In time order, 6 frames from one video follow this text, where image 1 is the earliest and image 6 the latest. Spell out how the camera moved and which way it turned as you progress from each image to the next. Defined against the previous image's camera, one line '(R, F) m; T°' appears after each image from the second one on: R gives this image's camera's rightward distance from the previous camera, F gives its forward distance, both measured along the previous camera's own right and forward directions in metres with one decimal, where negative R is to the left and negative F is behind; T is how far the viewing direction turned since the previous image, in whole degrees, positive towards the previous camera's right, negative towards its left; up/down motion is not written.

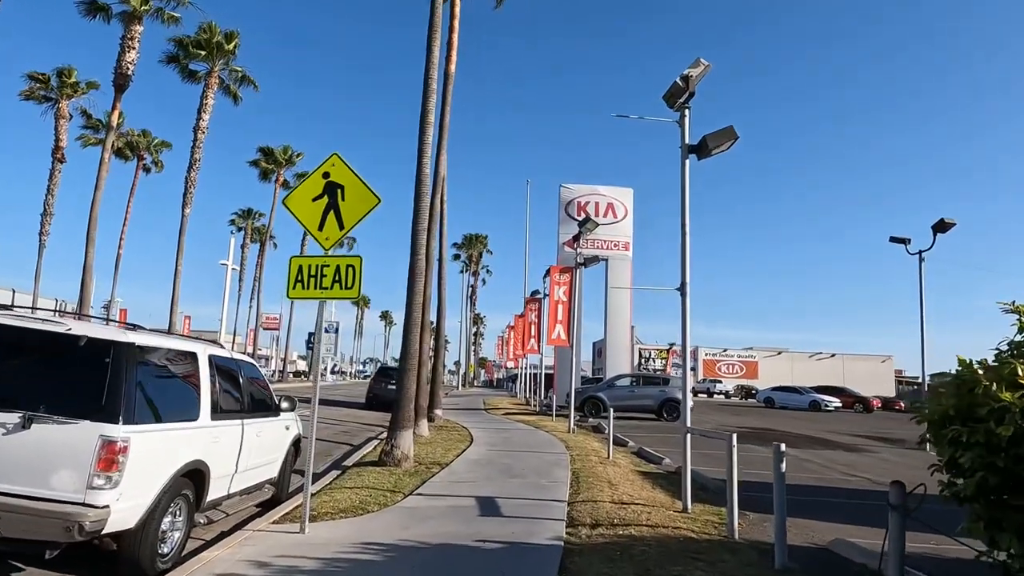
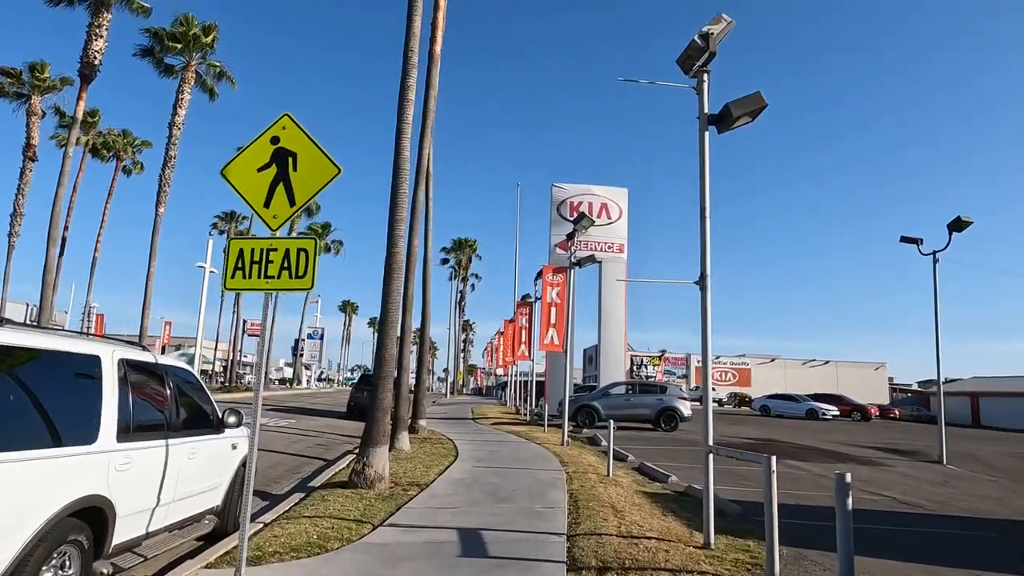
(0.0, +1.4) m; +1°
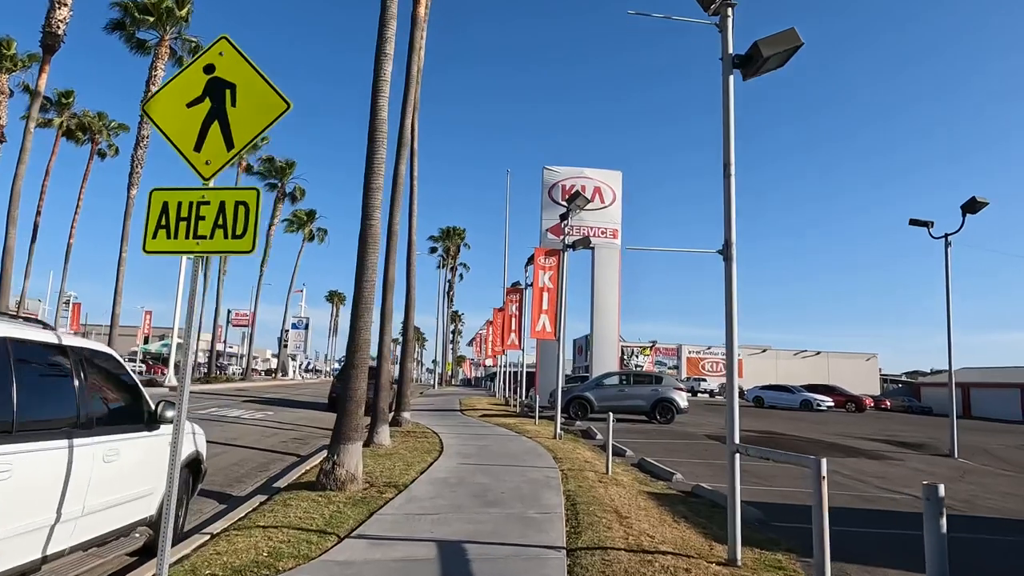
(0.0, +1.2) m; +1°
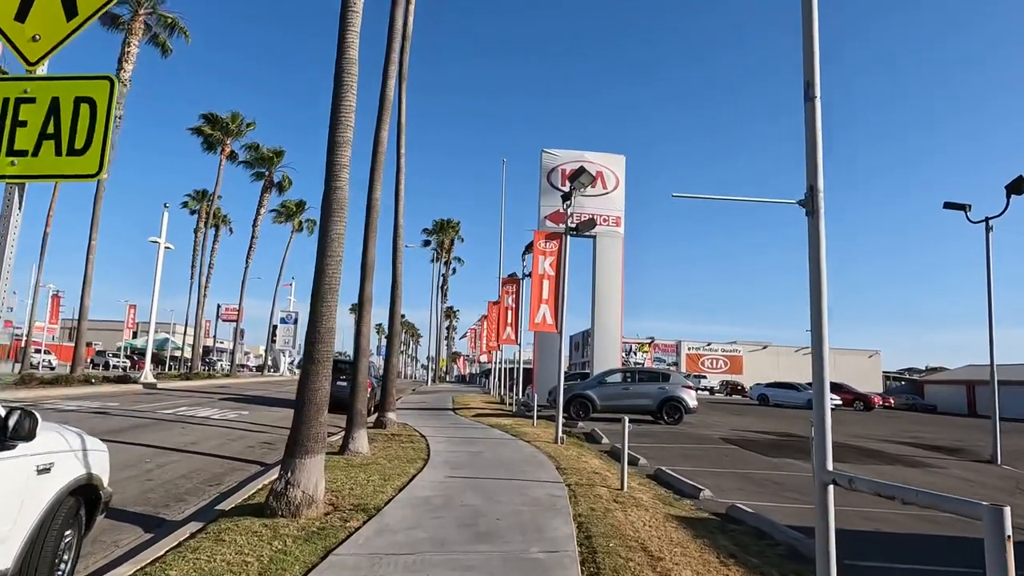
(0.0, +1.8) m; 0°
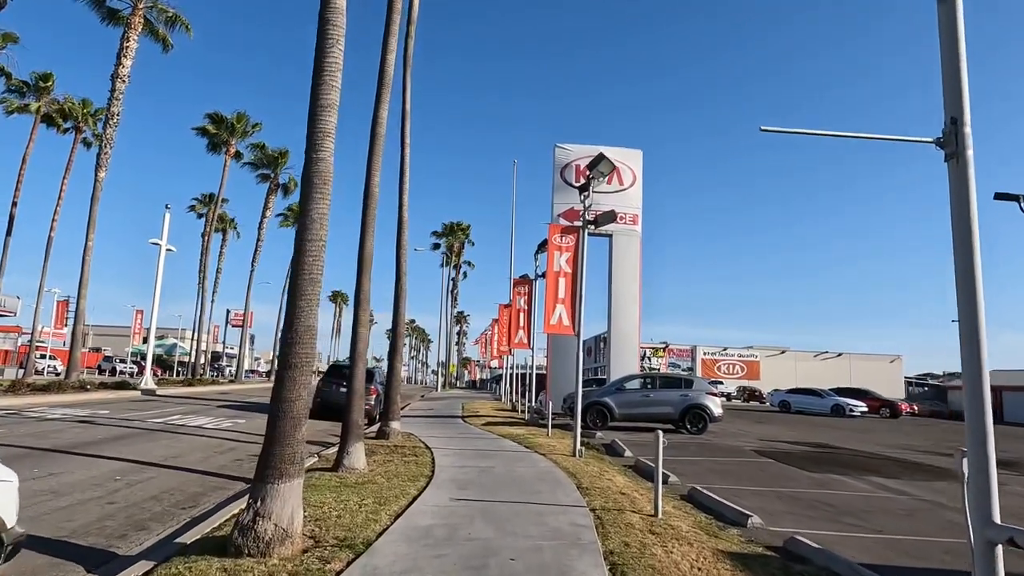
(0.0, +1.3) m; -1°
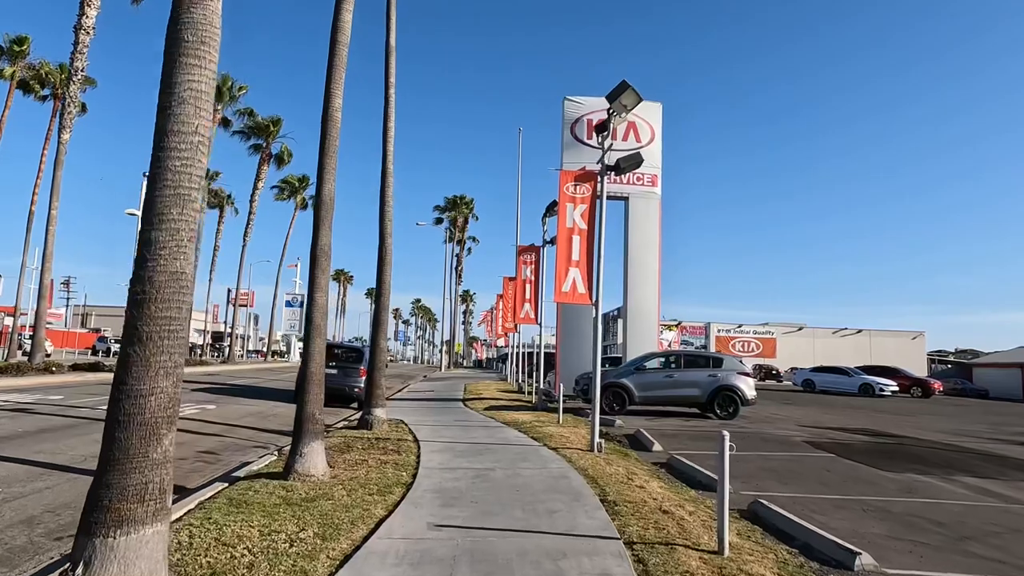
(+0.1, +2.5) m; -1°
